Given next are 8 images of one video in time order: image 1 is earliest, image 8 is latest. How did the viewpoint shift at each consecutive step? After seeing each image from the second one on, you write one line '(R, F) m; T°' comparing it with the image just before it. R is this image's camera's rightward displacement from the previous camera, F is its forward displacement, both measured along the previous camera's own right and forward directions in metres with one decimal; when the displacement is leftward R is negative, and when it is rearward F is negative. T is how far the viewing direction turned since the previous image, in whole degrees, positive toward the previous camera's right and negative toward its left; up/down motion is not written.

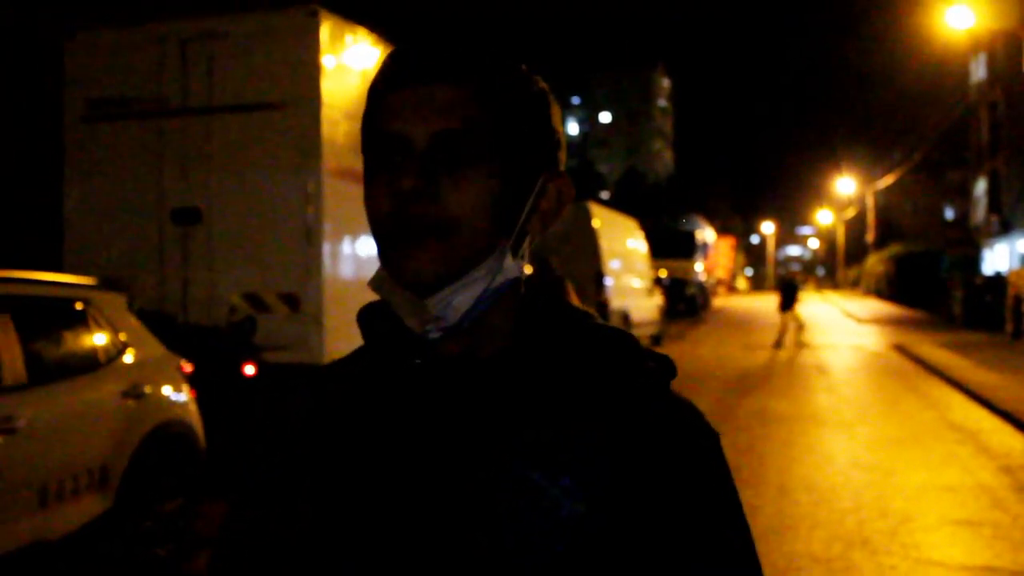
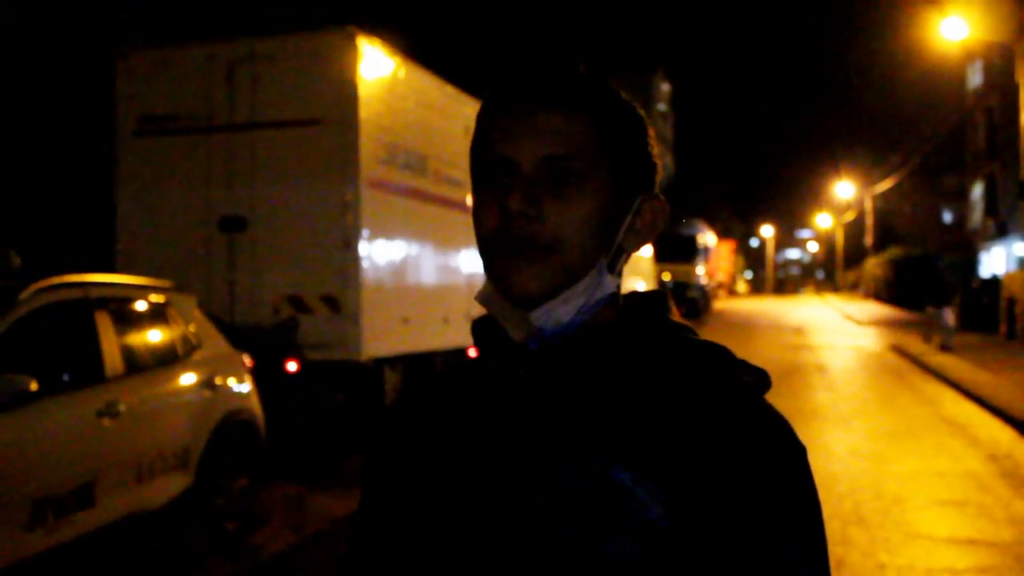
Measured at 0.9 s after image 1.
(-0.2, -0.7) m; 0°
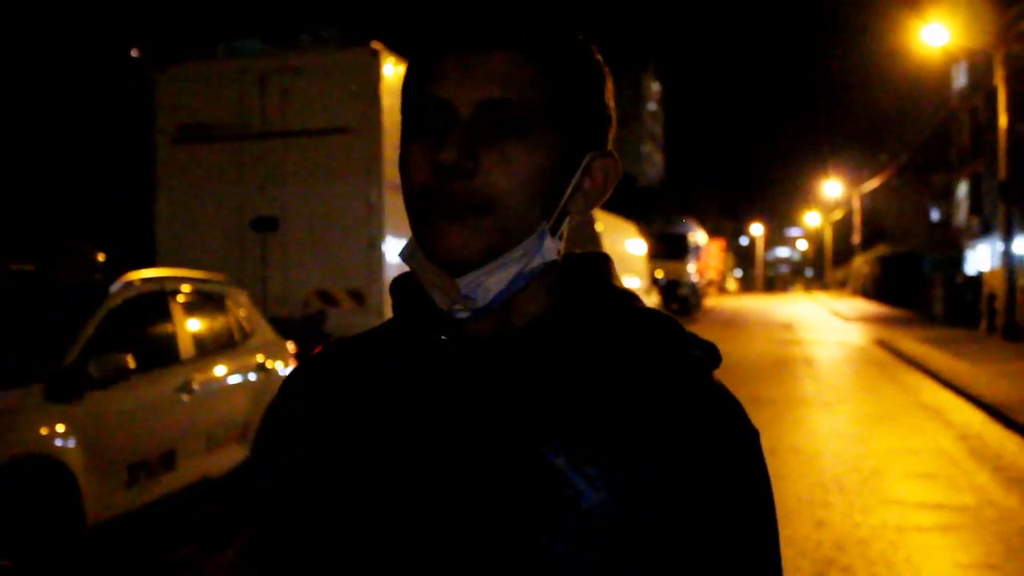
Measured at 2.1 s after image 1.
(-0.2, -0.8) m; 0°
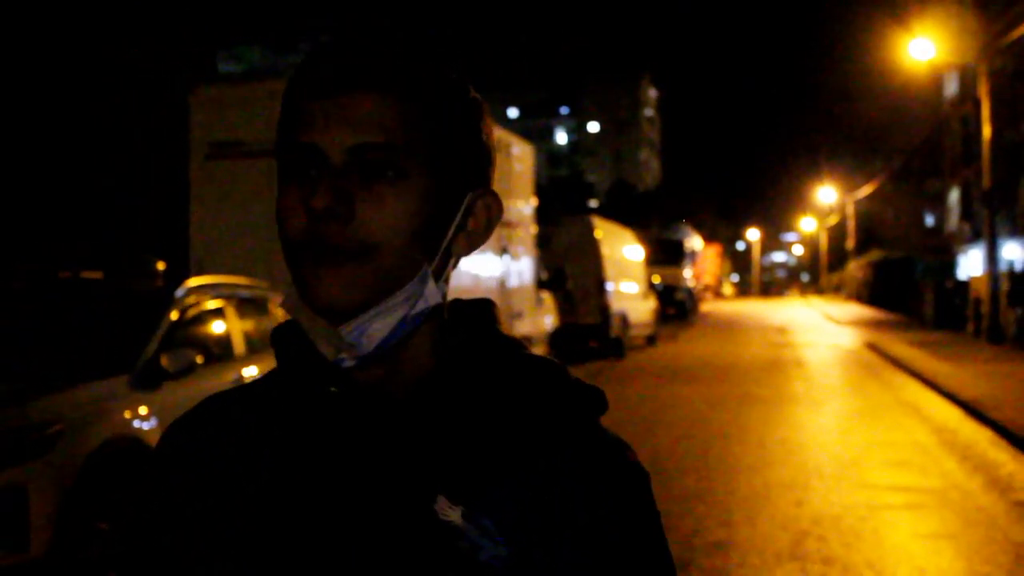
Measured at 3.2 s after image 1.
(-0.1, -0.8) m; 0°
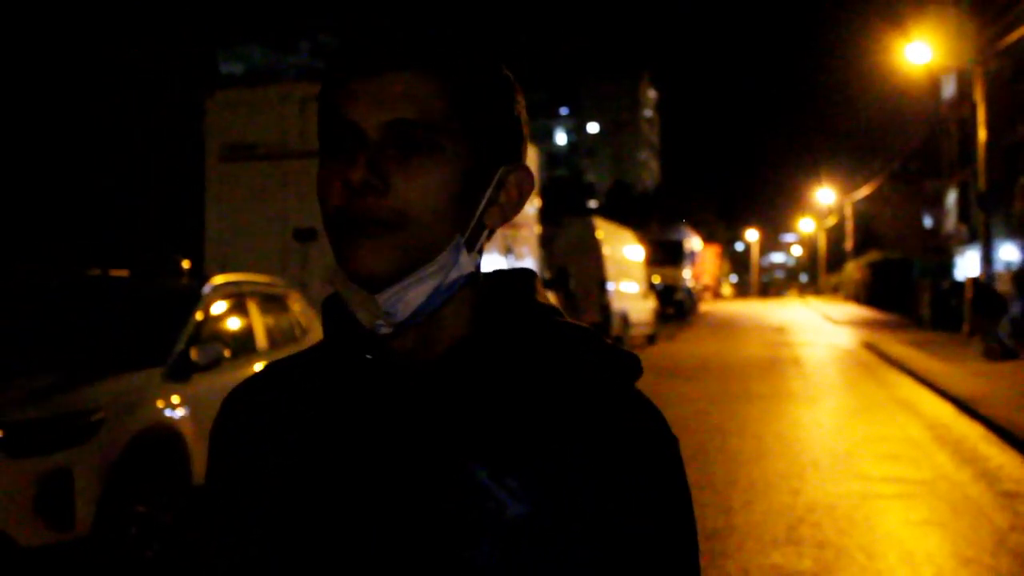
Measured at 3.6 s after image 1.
(-0.1, -0.3) m; 0°
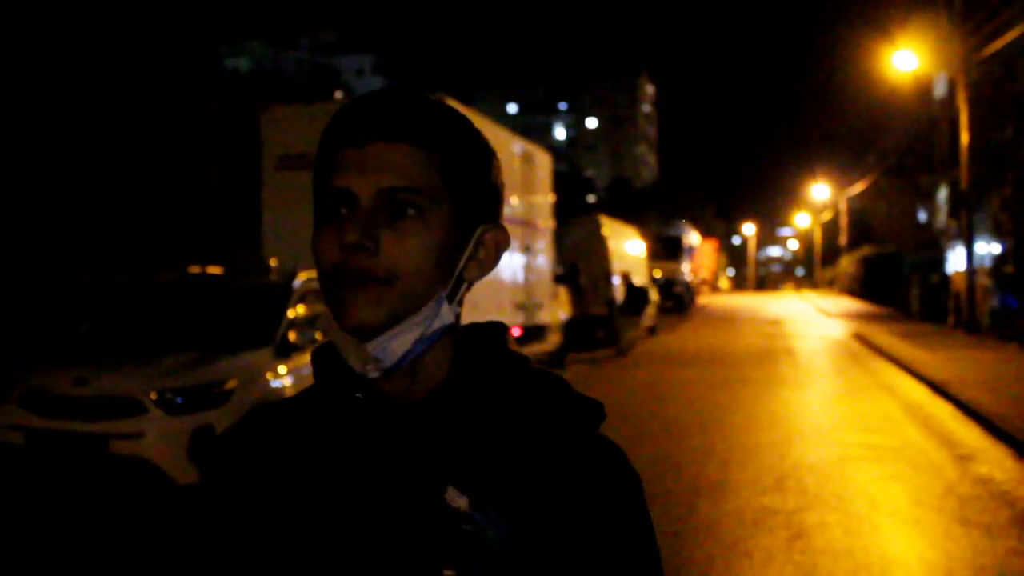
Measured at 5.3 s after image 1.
(-0.3, -1.5) m; 0°
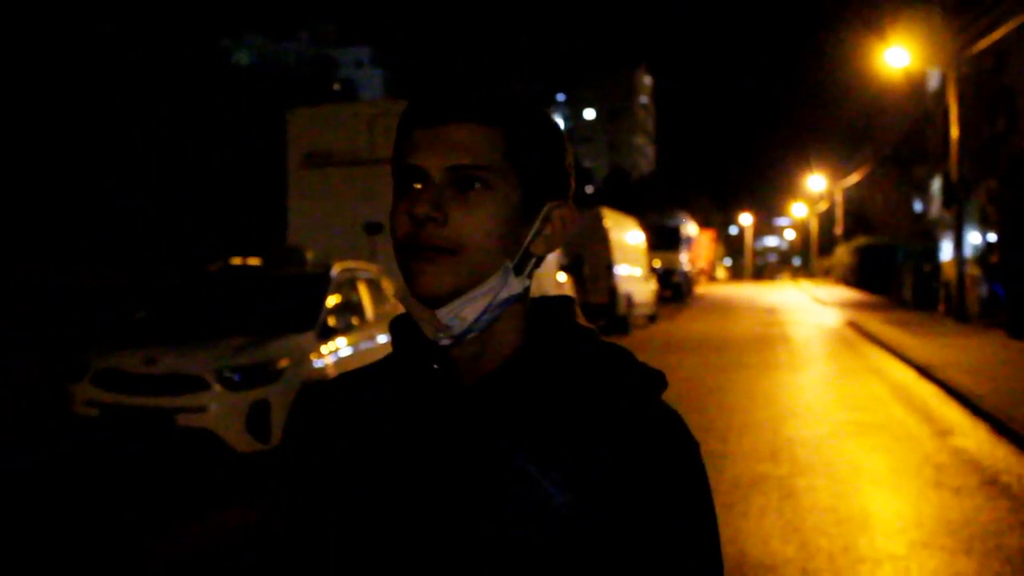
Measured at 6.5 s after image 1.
(-0.2, -0.8) m; 0°
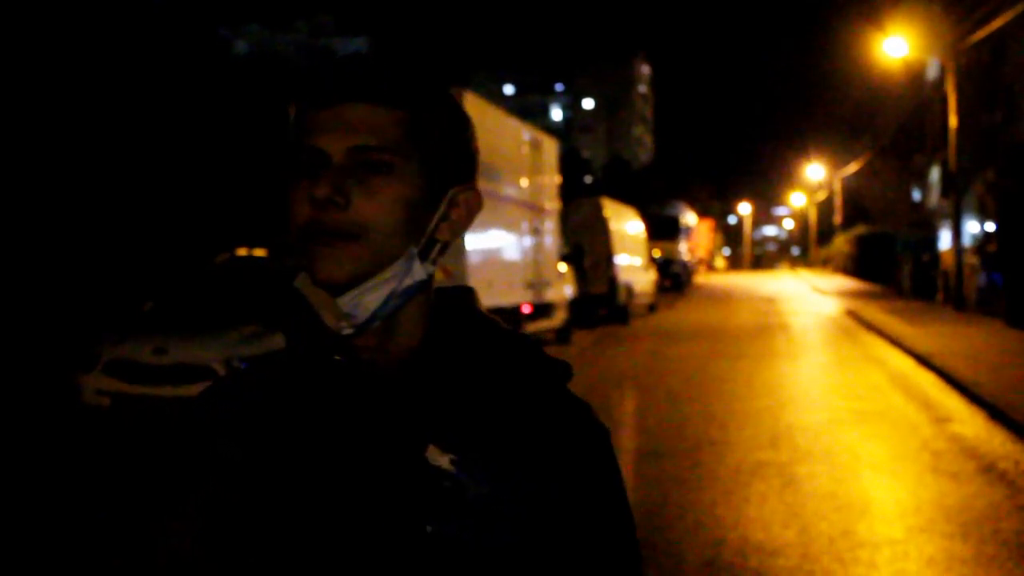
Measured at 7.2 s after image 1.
(0.0, -0.1) m; 0°
